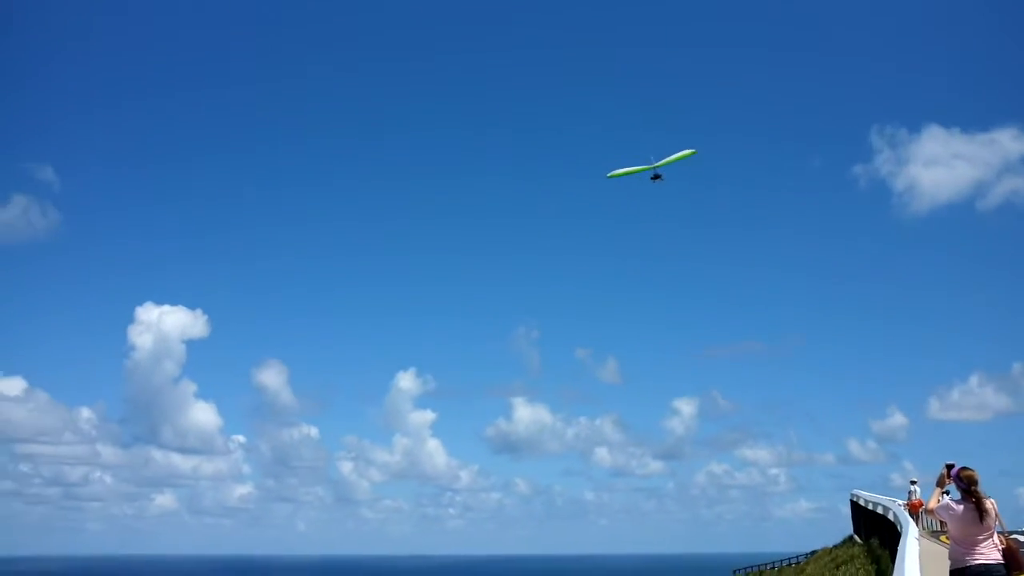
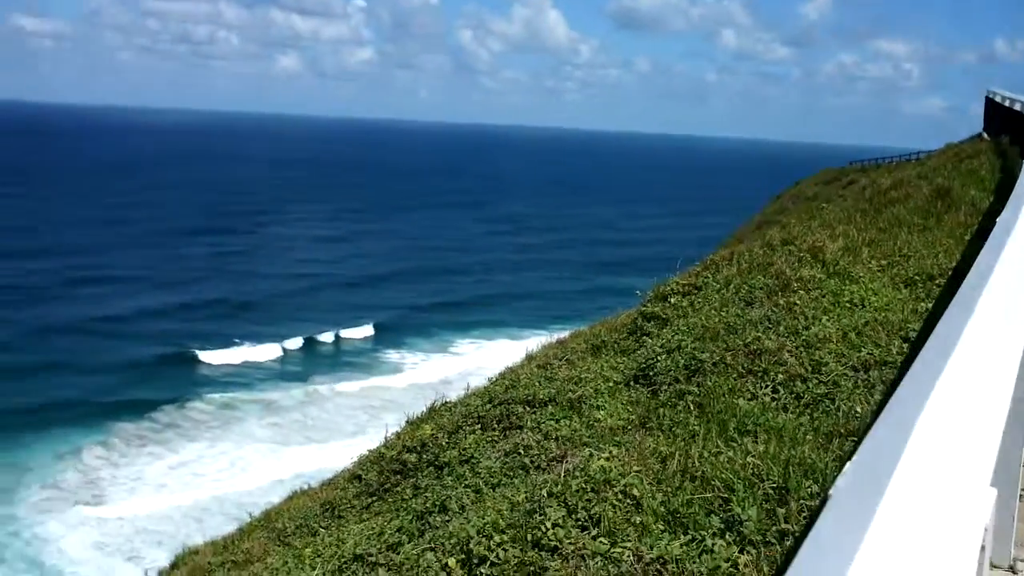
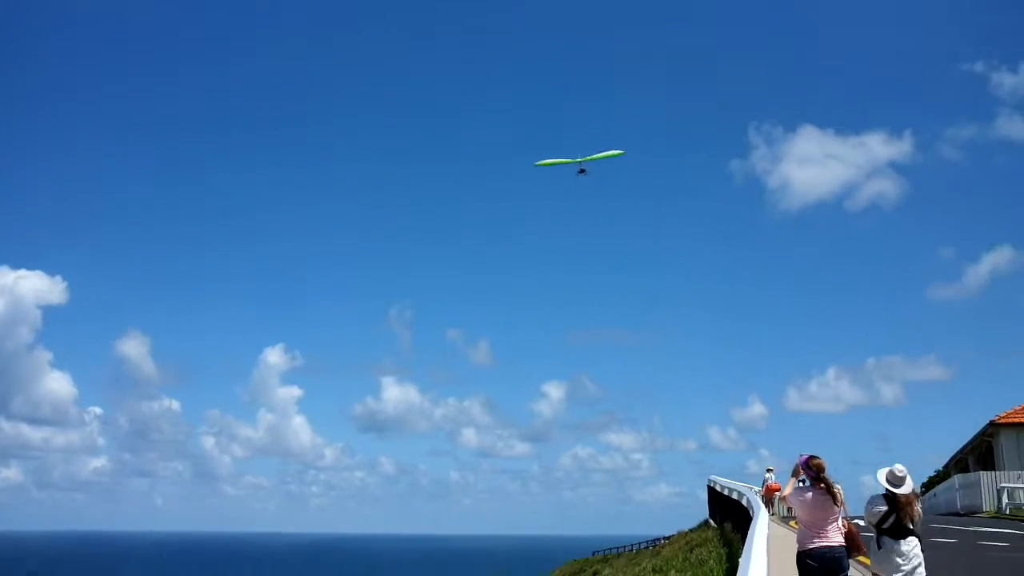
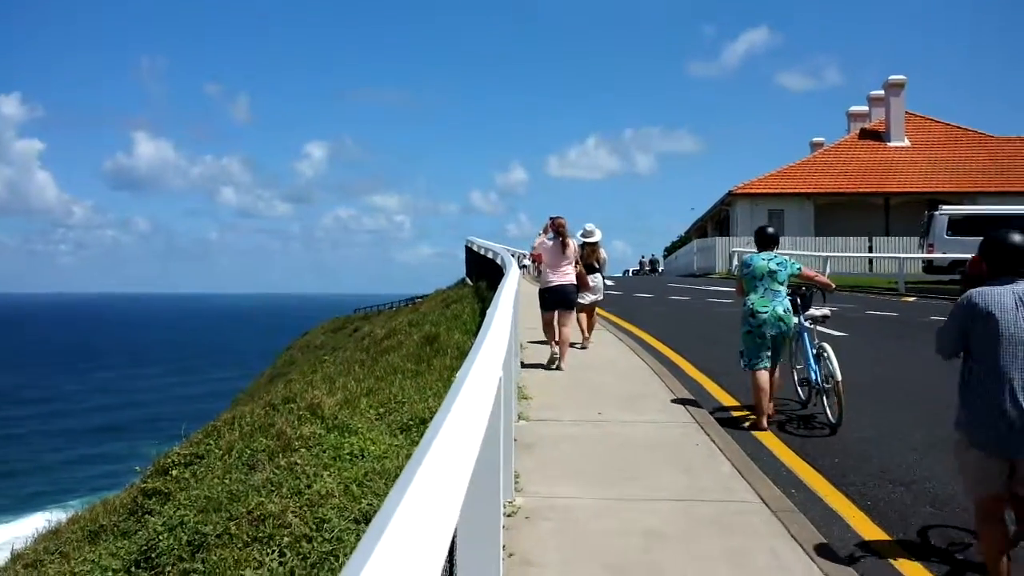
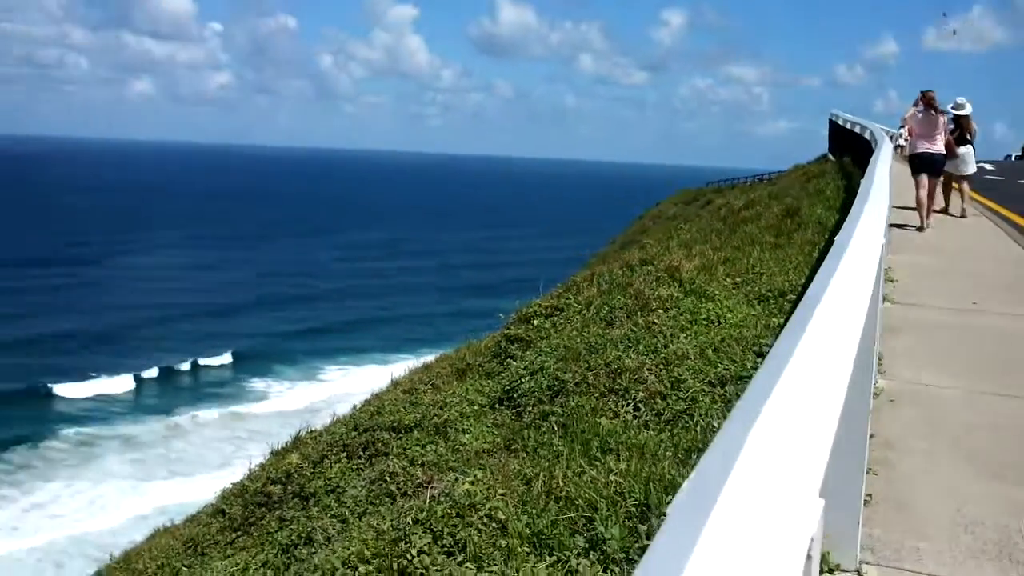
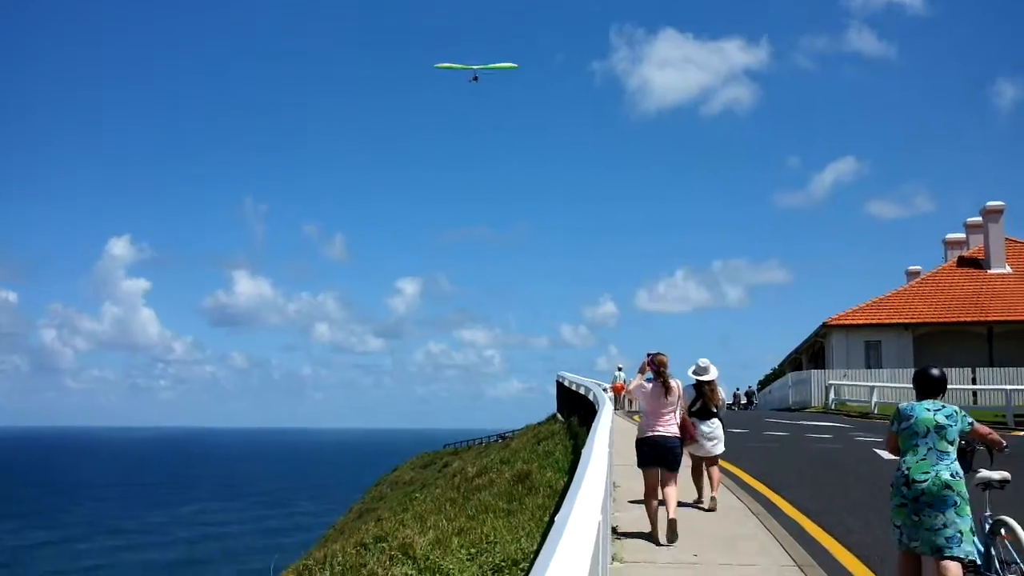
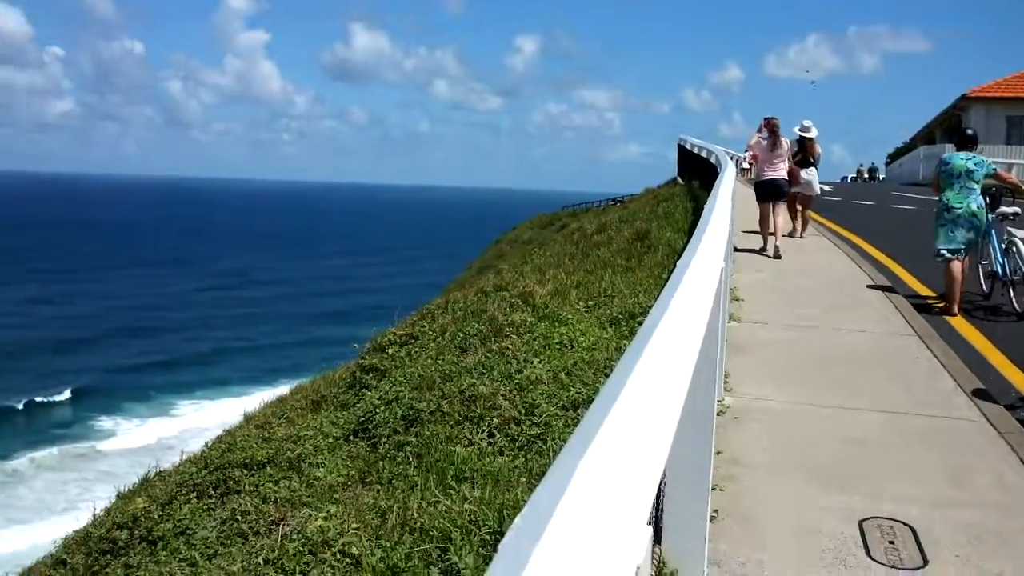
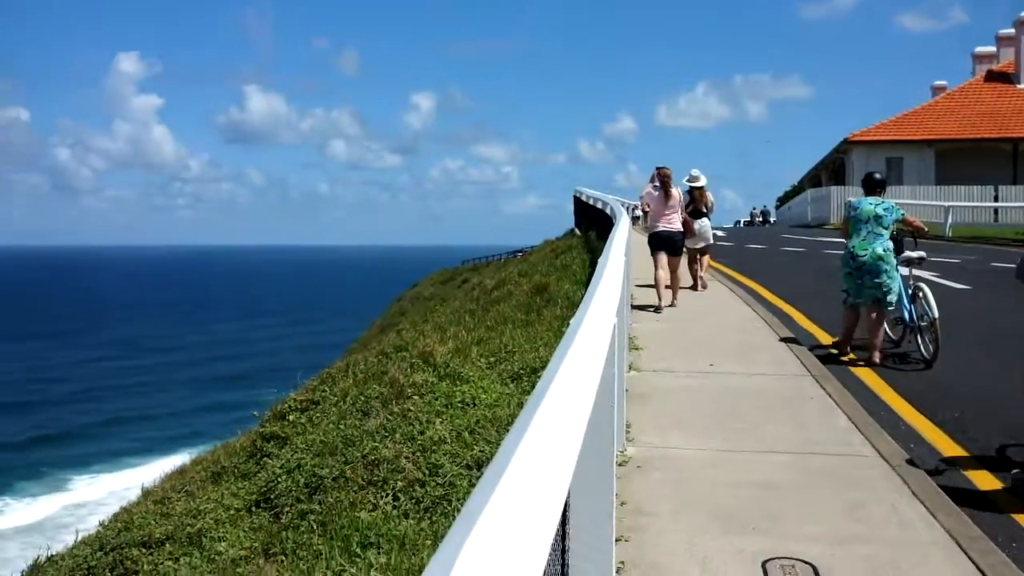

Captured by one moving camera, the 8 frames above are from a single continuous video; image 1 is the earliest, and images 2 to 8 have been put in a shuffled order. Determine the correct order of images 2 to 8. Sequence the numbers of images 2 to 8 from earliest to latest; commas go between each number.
3, 6, 4, 8, 7, 5, 2
